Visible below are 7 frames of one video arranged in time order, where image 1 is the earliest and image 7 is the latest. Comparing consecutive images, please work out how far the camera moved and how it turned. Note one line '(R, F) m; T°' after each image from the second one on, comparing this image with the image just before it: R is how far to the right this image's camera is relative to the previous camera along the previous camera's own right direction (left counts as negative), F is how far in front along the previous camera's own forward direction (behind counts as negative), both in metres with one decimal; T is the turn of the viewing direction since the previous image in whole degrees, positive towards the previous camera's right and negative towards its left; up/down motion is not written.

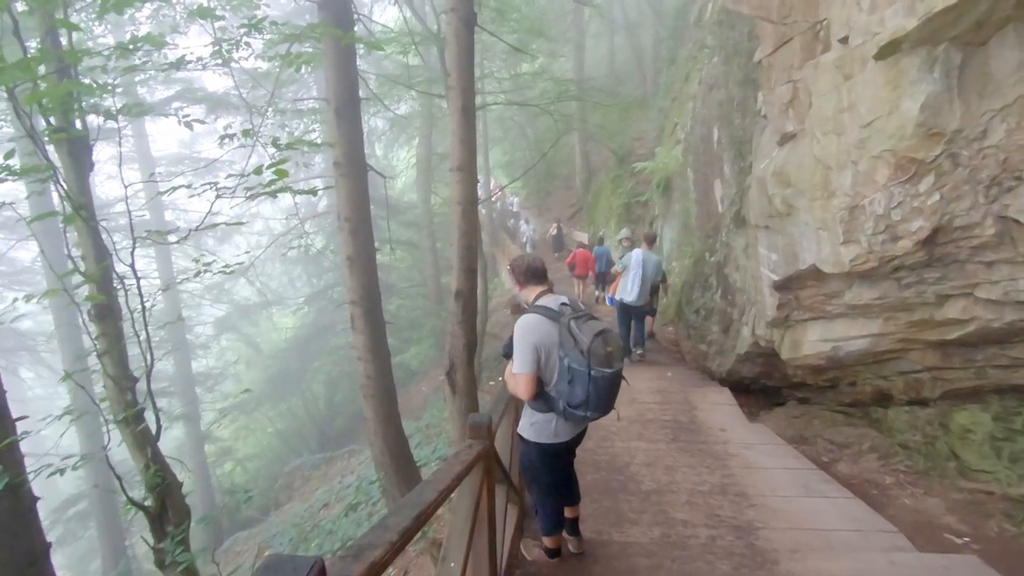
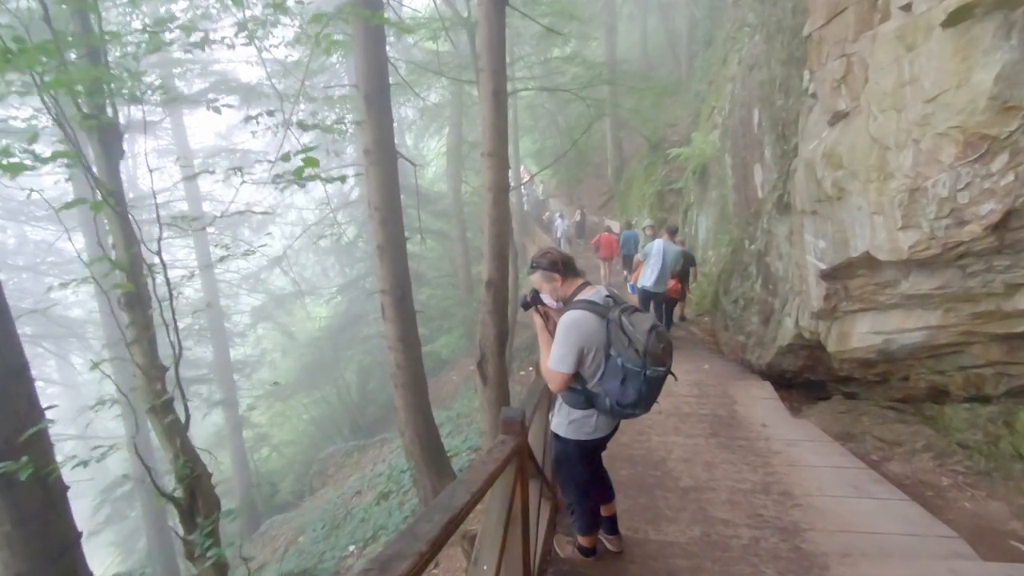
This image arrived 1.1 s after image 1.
(0.0, +0.2) m; -3°
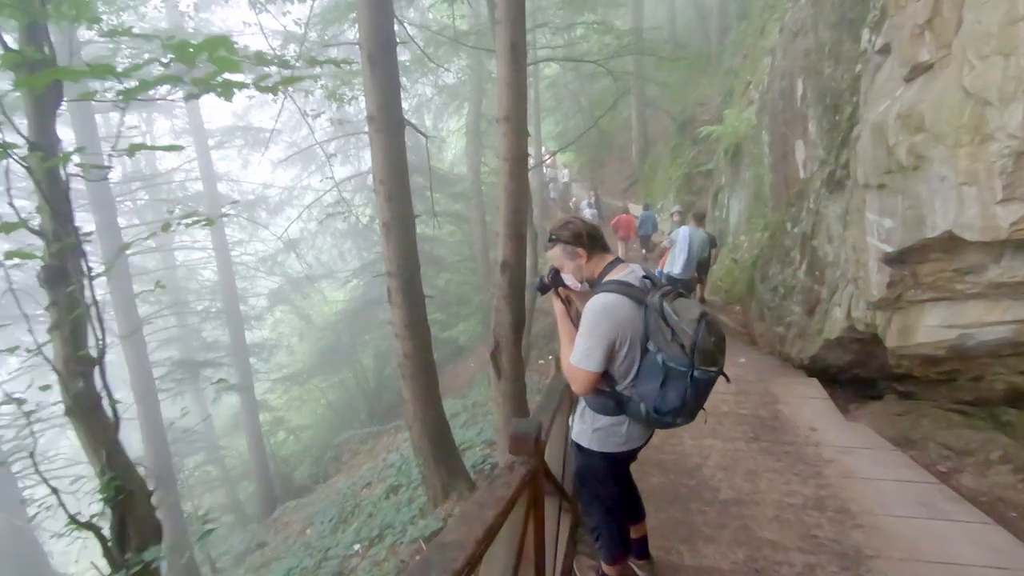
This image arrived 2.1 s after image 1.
(0.0, +0.6) m; -2°
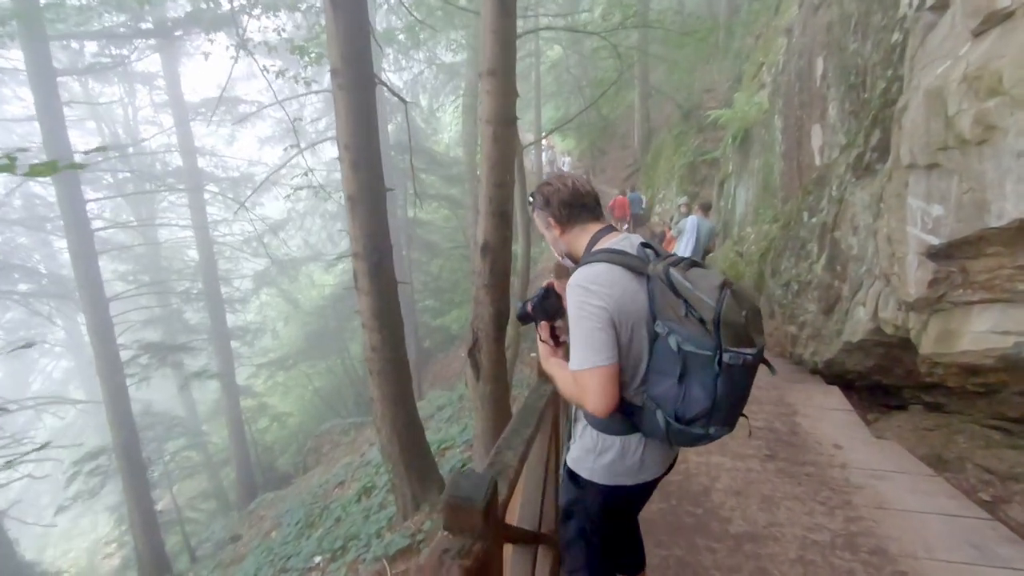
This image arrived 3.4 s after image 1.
(+0.1, +0.7) m; 0°
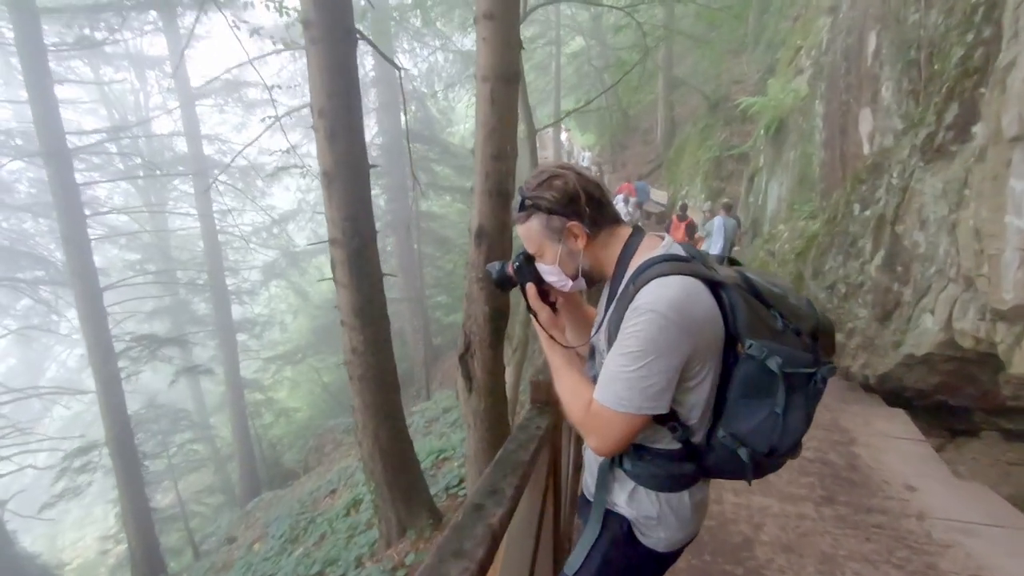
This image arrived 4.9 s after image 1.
(+0.1, +0.7) m; -2°
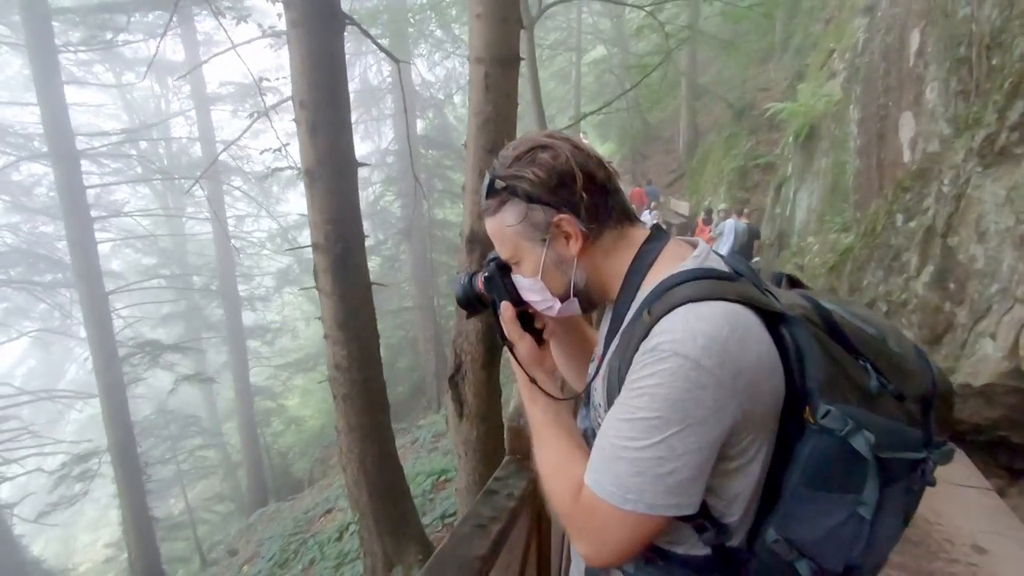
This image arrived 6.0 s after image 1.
(+0.1, +0.5) m; -2°
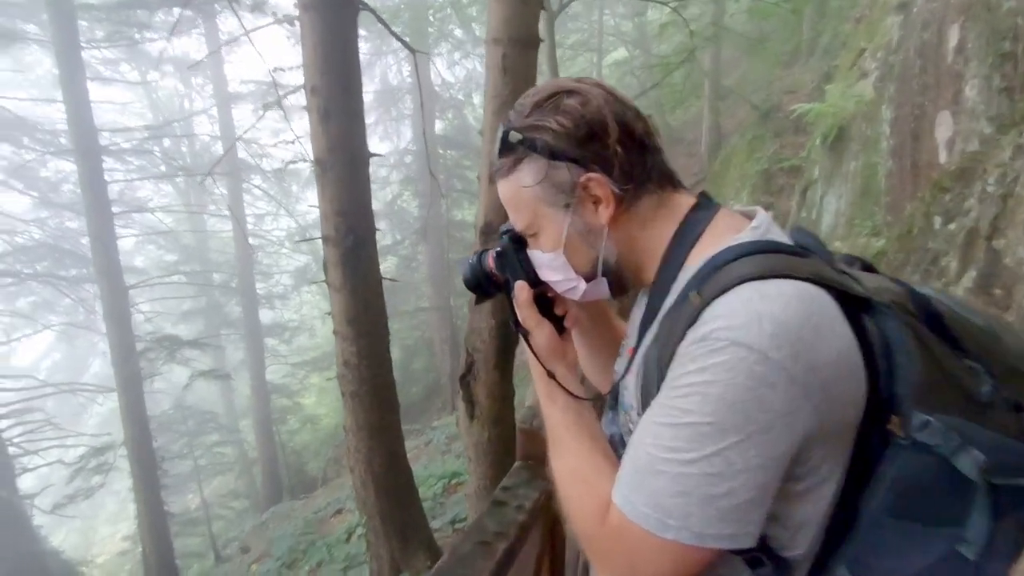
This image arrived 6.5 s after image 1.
(0.0, +0.2) m; -2°
